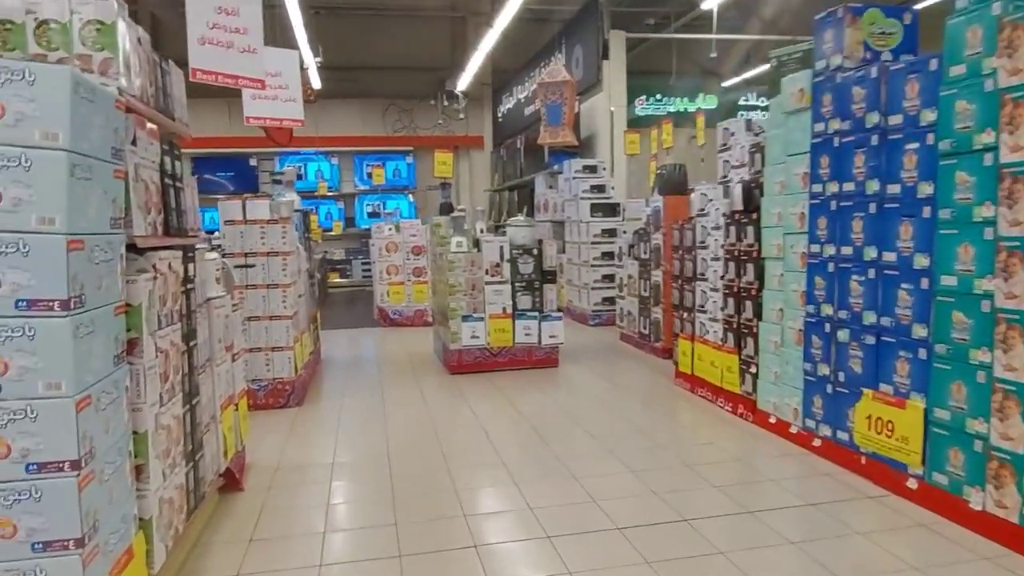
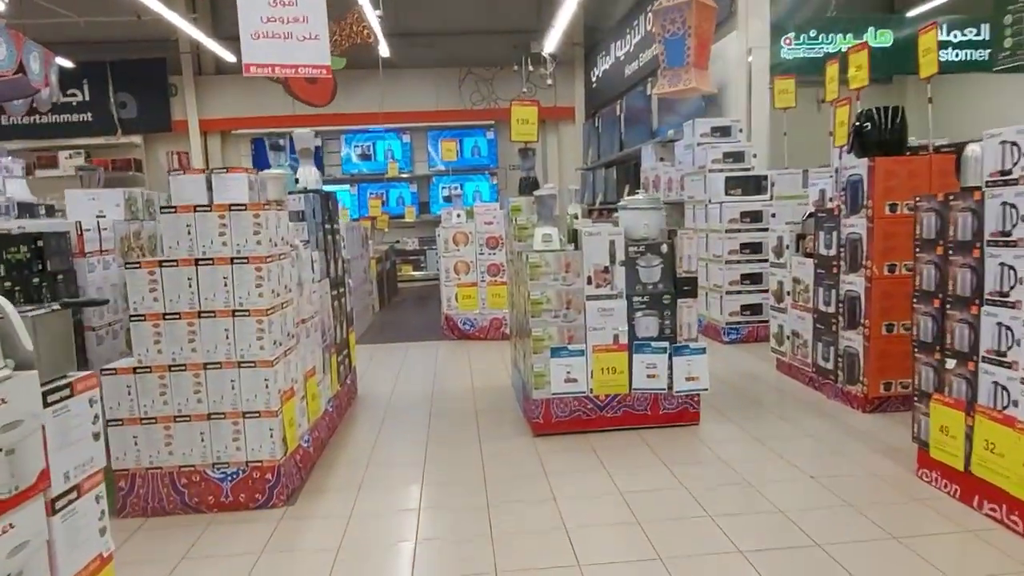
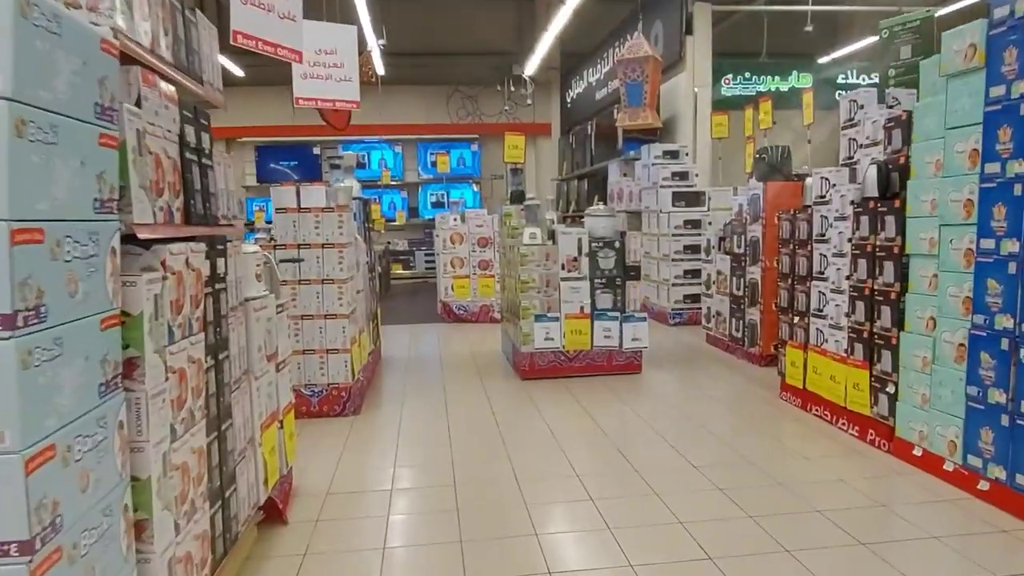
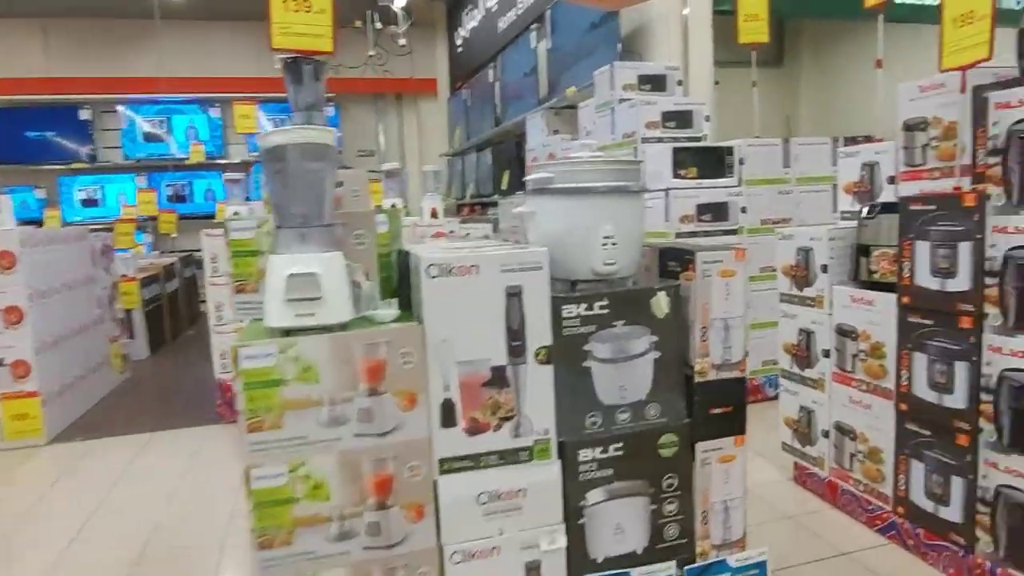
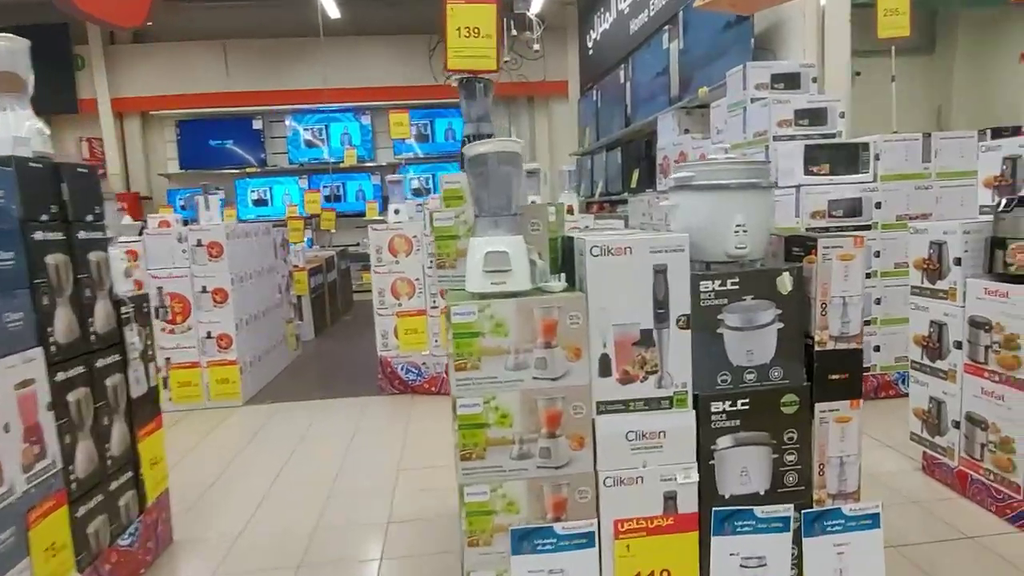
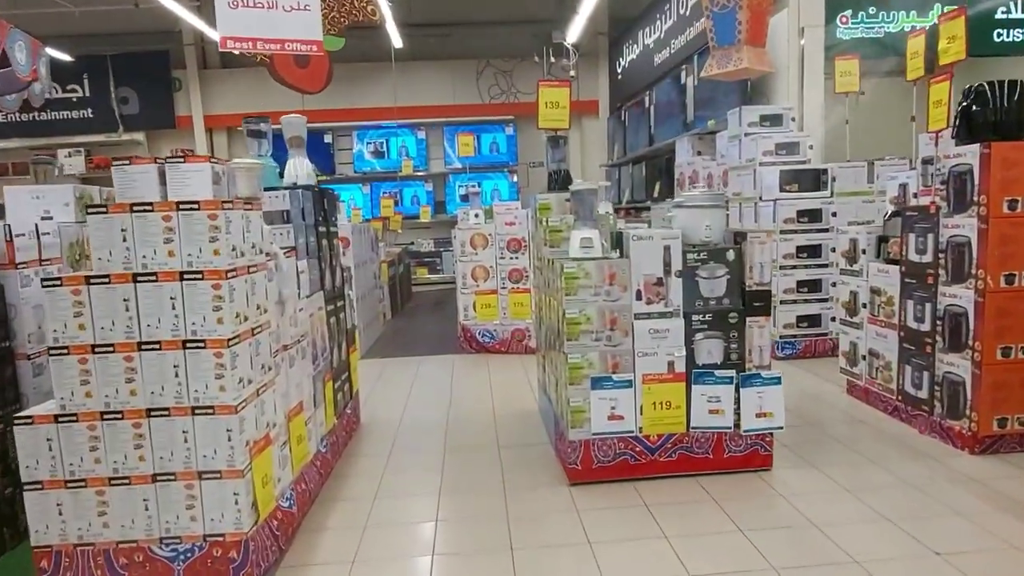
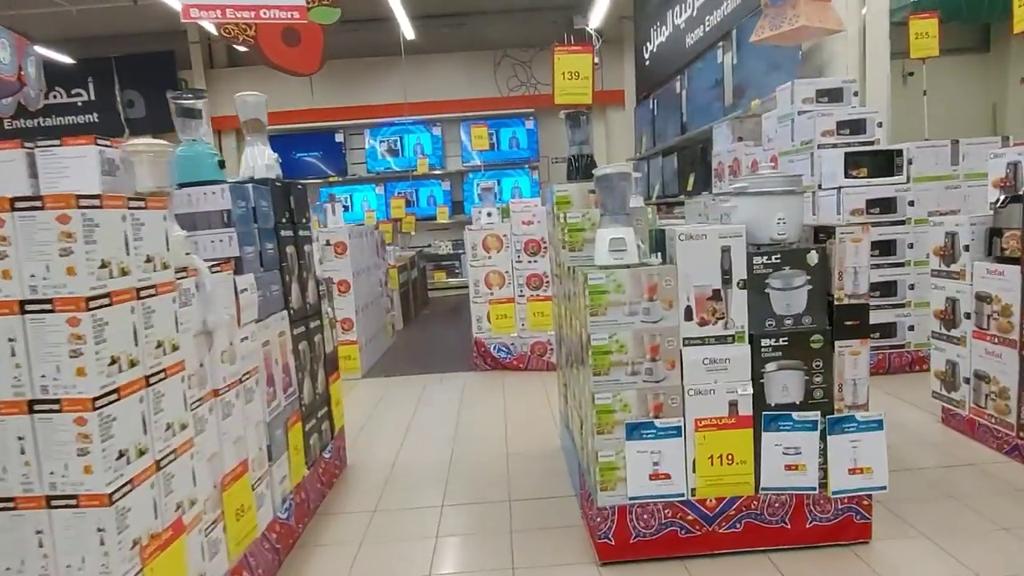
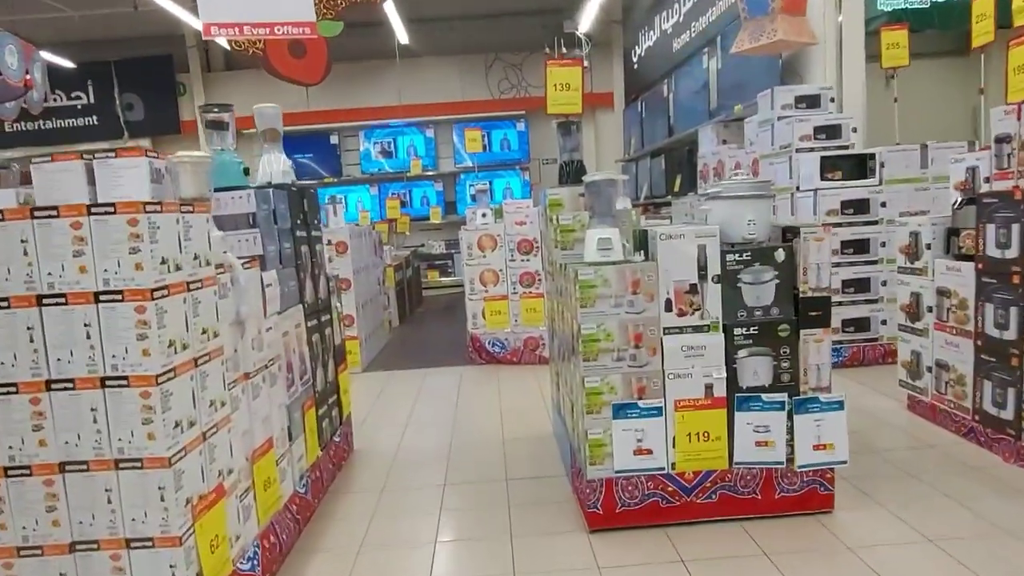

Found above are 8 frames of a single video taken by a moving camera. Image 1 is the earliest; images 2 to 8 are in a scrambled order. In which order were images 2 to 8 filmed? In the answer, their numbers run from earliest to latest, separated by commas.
3, 2, 6, 8, 7, 5, 4
